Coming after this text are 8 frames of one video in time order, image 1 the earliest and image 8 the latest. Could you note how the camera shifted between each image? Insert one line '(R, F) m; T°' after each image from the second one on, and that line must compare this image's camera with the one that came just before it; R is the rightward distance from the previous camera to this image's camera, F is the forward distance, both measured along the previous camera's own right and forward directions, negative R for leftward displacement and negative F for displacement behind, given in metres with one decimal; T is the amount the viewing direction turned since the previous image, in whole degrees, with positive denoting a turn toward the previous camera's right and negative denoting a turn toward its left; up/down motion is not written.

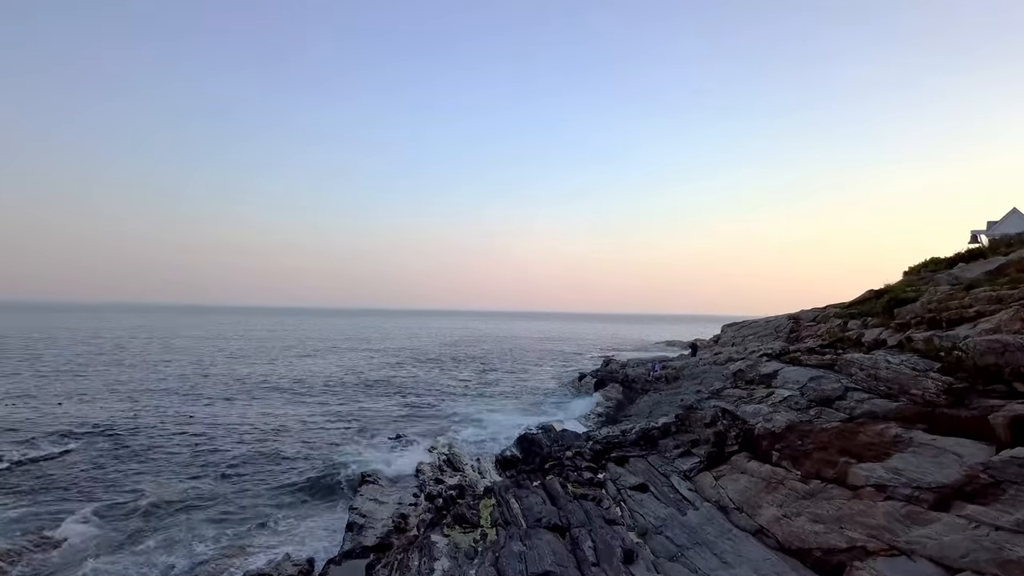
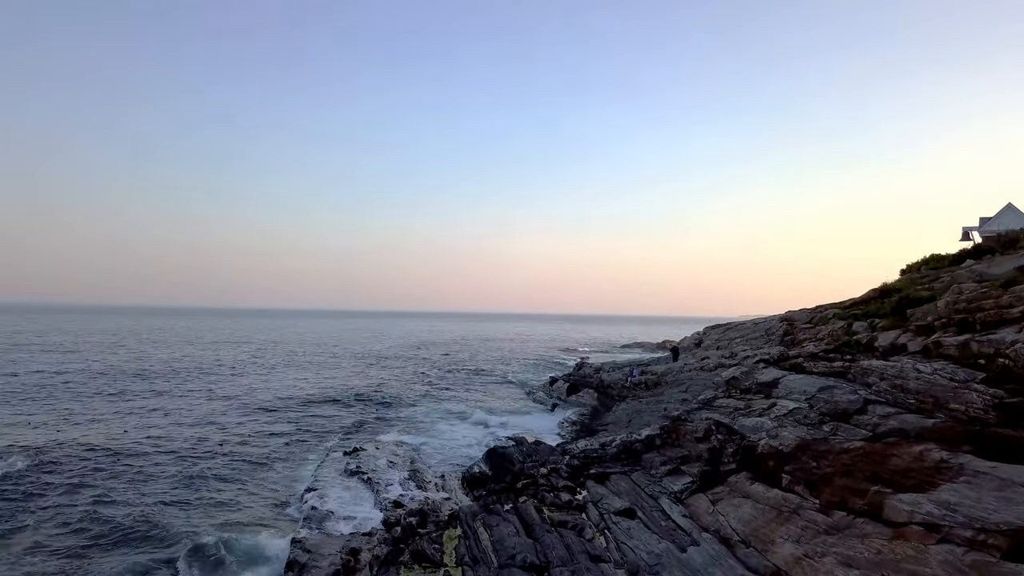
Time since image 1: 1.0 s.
(0.0, +2.5) m; +4°
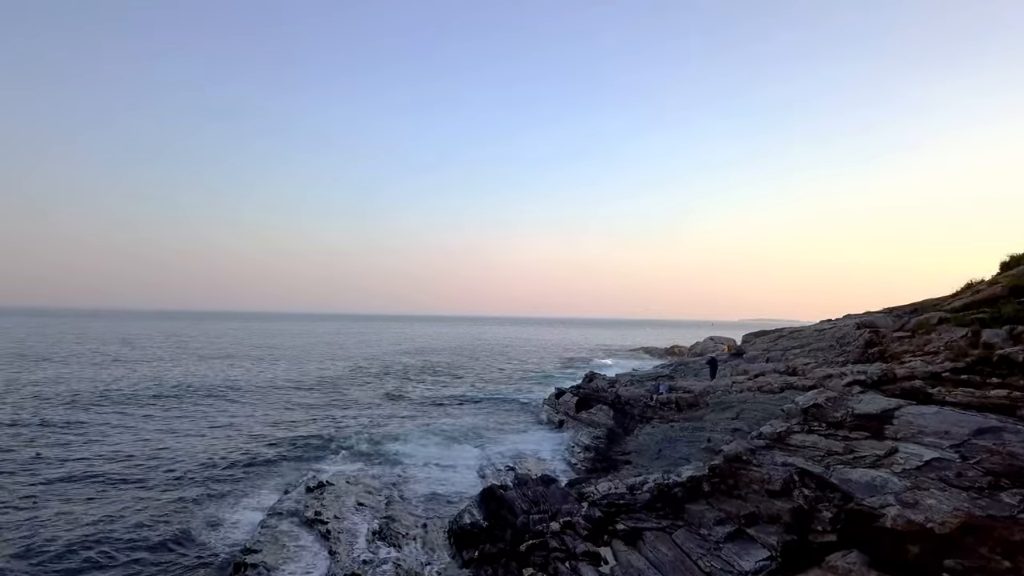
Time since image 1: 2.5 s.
(0.0, +4.7) m; 0°
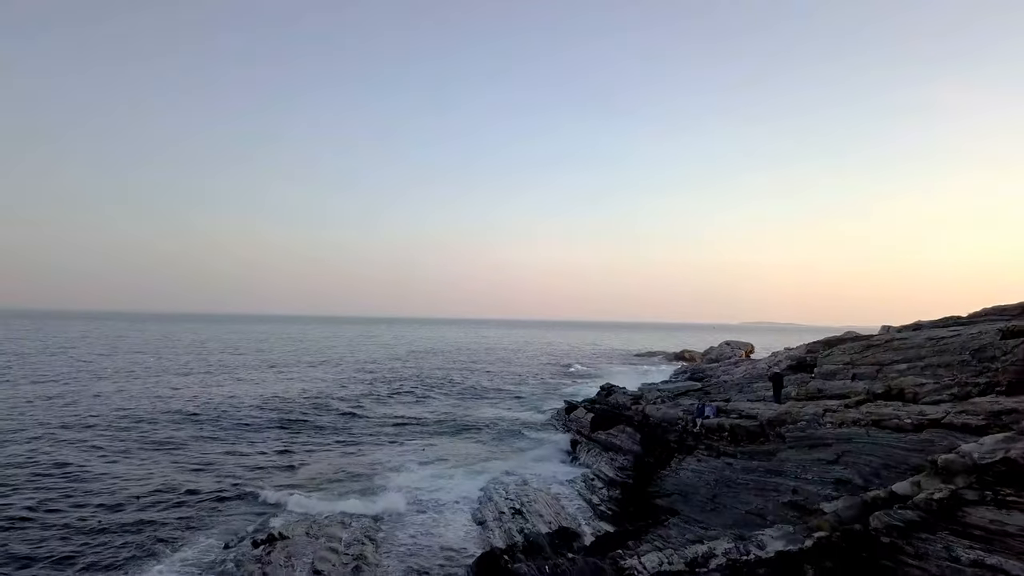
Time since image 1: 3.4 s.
(-0.3, +4.8) m; 0°
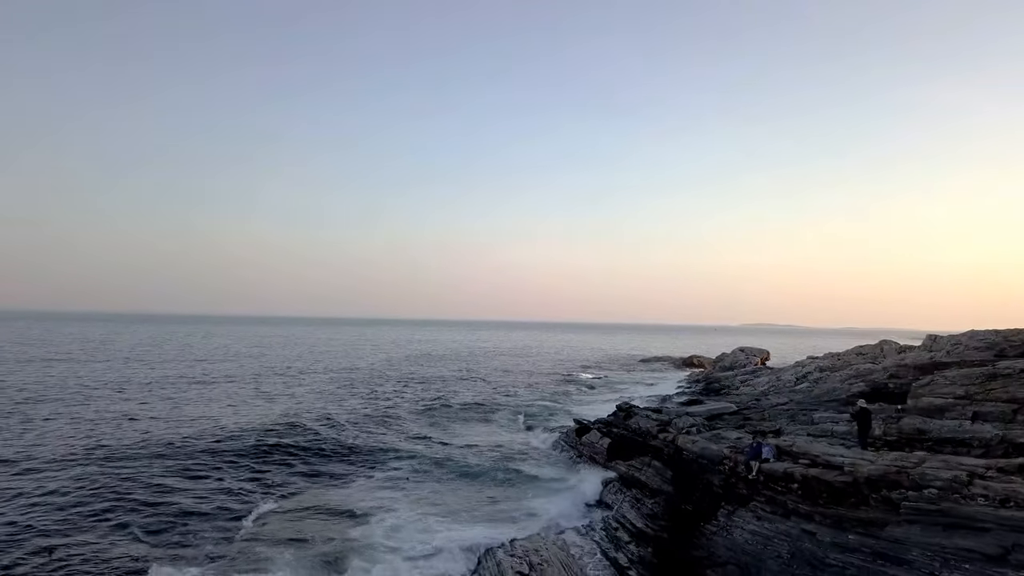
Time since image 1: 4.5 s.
(-0.2, +3.8) m; 0°
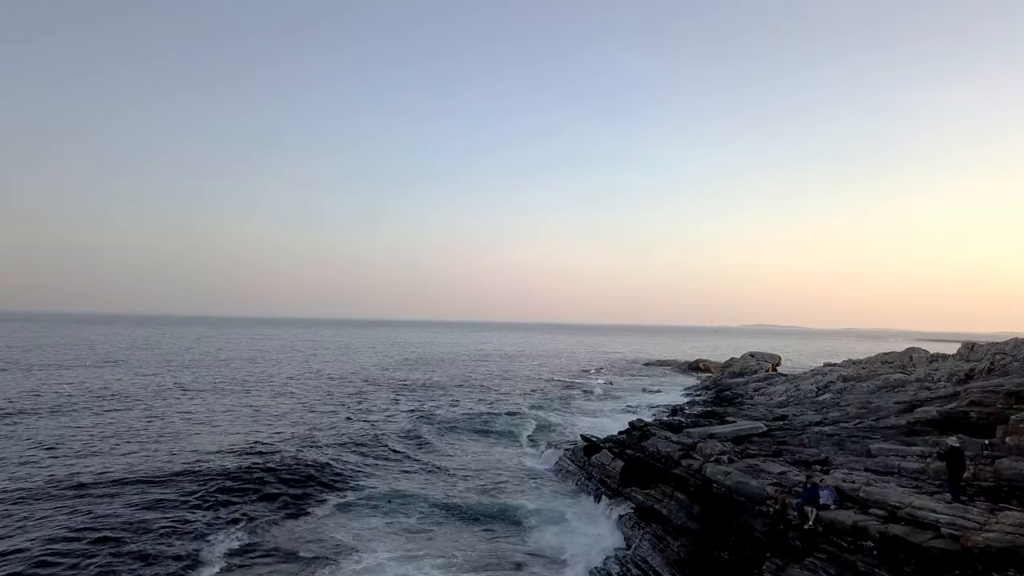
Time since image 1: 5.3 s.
(-0.1, +2.6) m; 0°
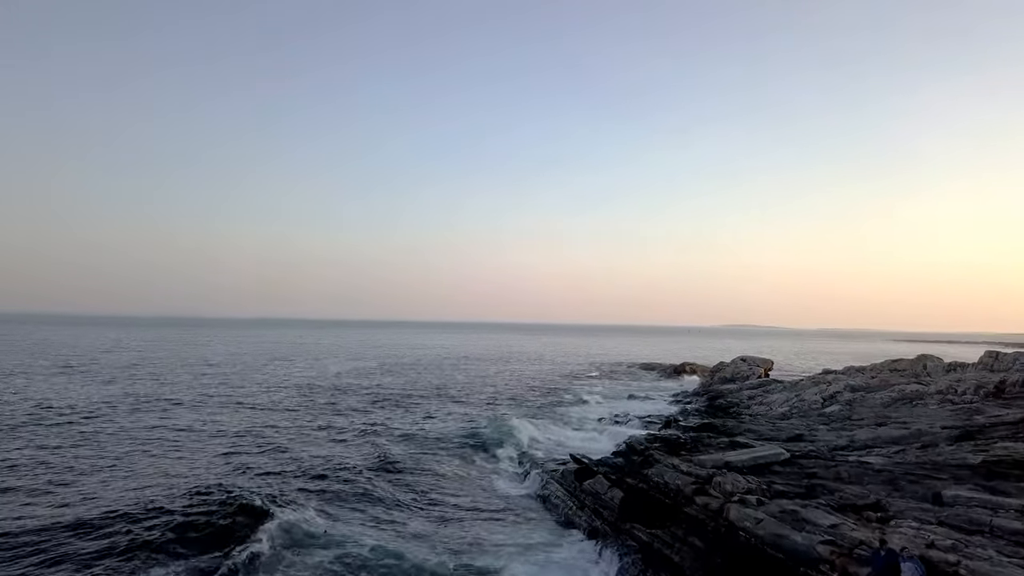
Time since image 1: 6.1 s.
(-0.1, +3.3) m; +2°
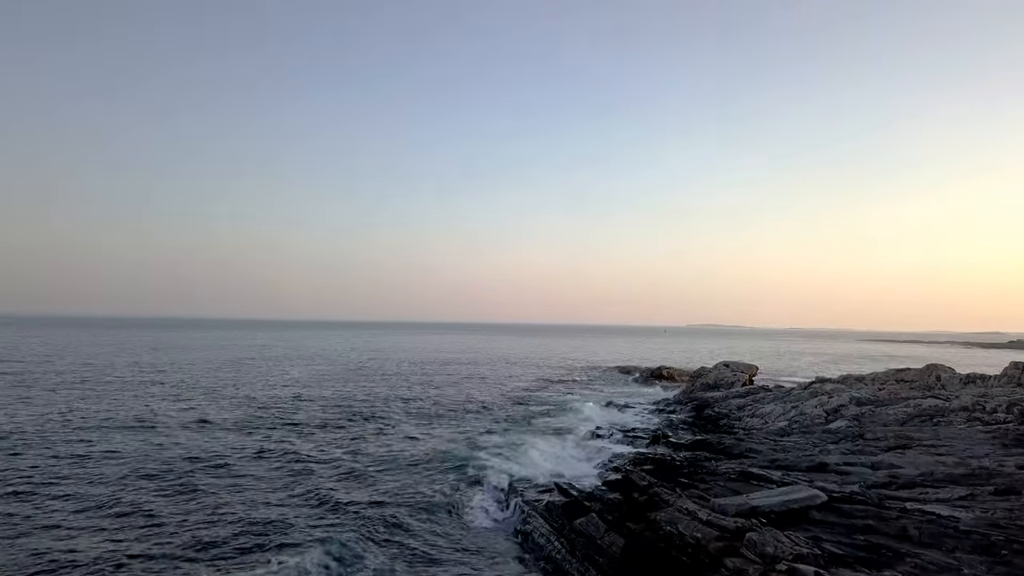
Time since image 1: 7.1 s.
(-0.3, +3.7) m; +3°
